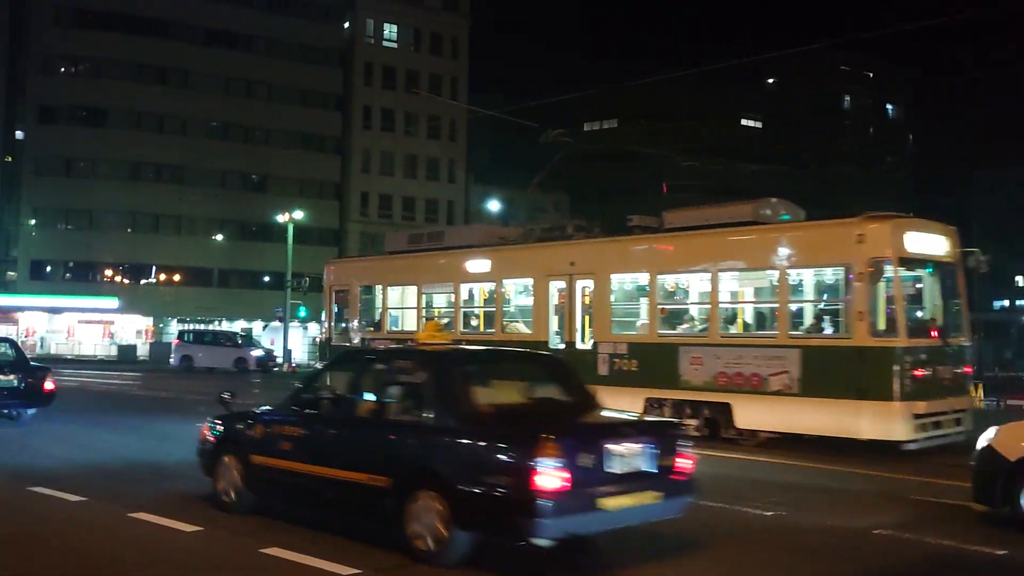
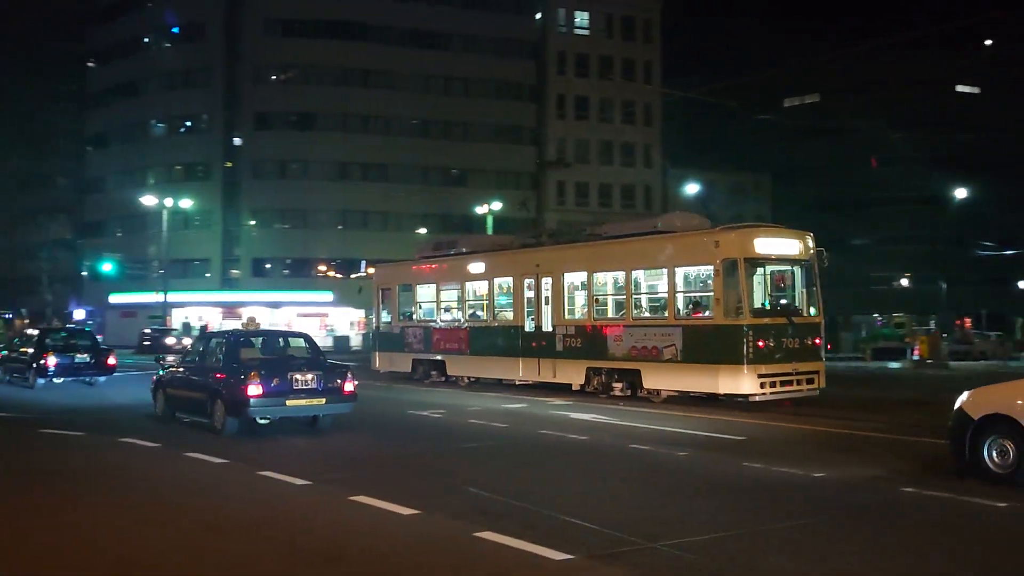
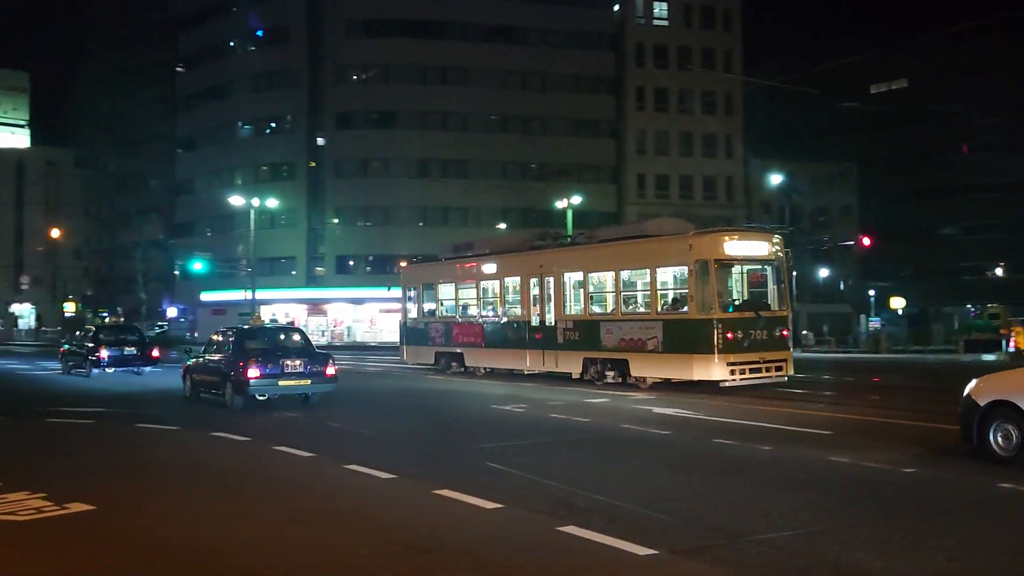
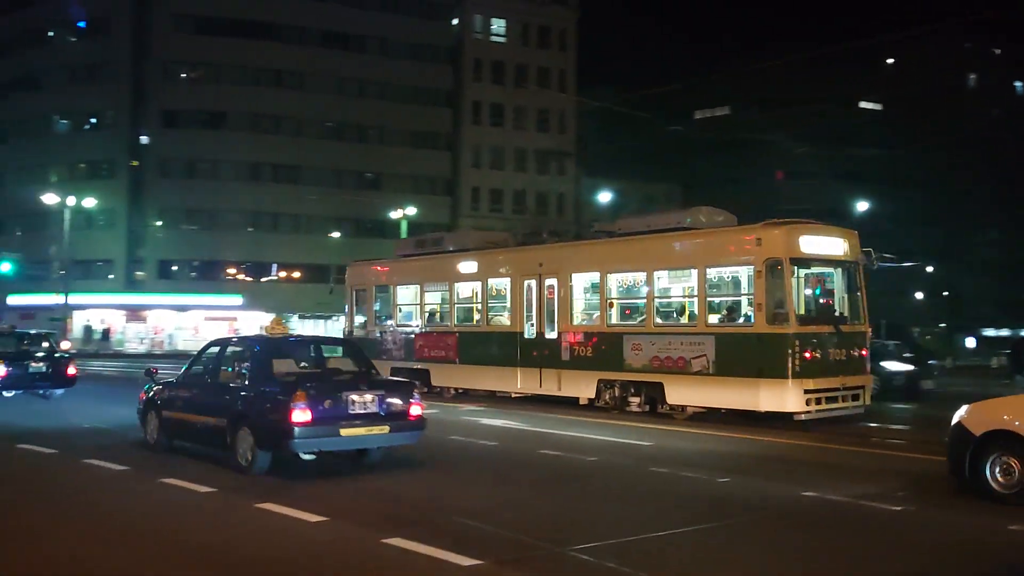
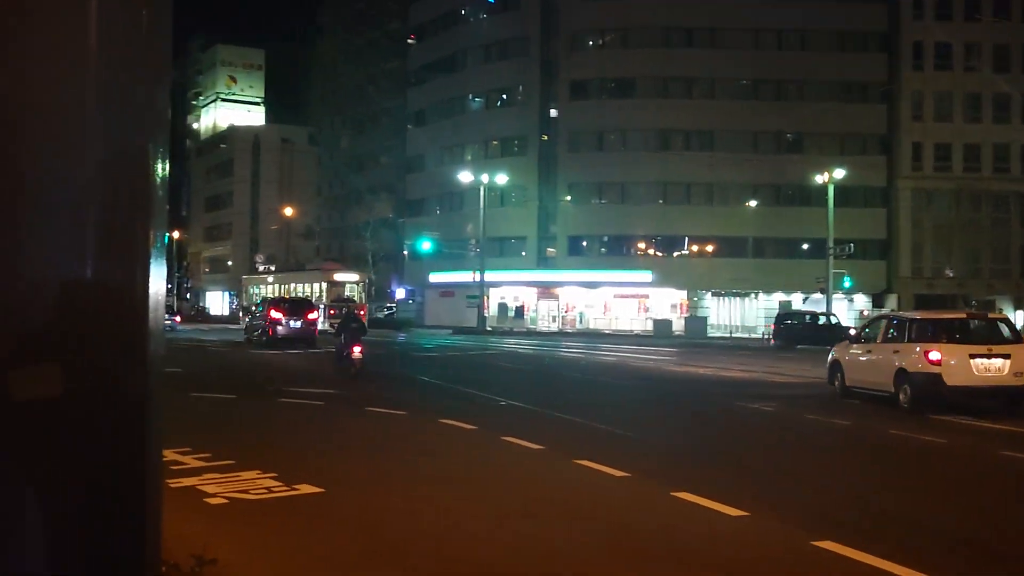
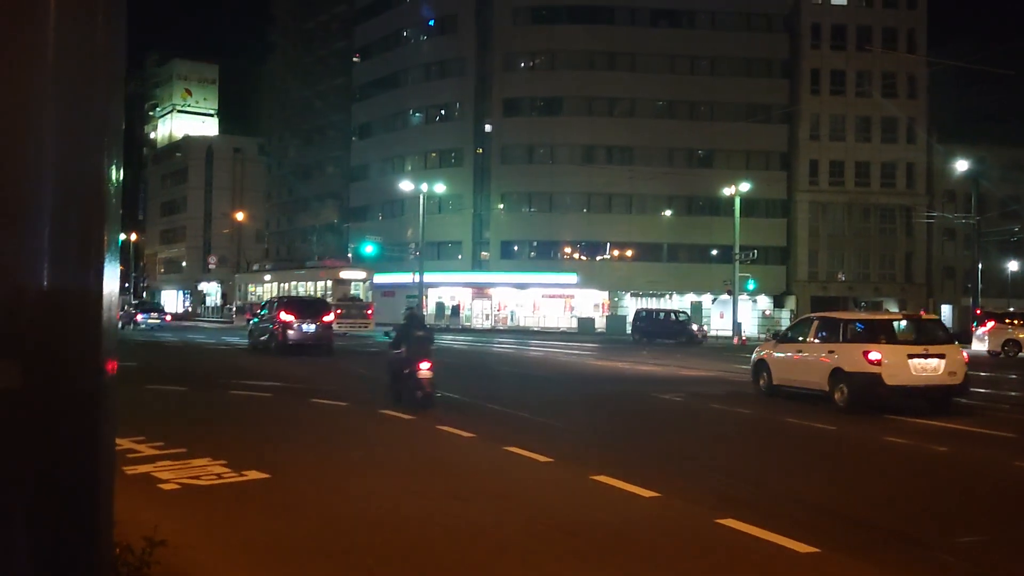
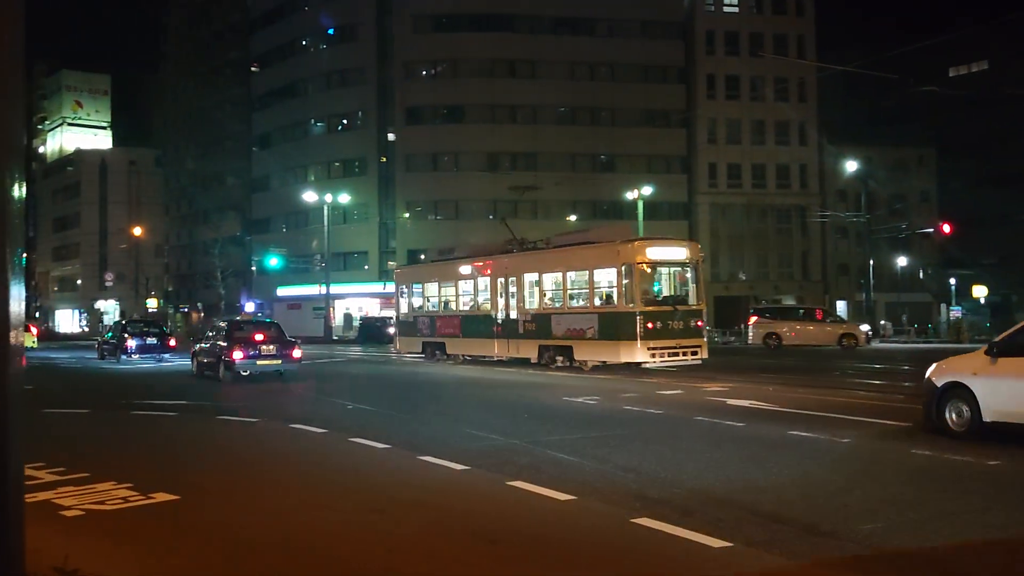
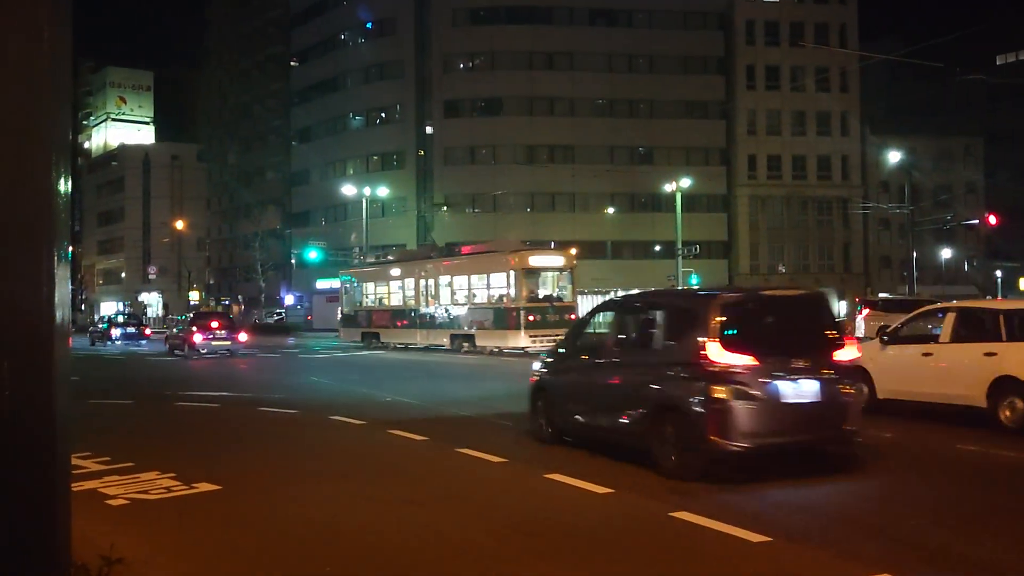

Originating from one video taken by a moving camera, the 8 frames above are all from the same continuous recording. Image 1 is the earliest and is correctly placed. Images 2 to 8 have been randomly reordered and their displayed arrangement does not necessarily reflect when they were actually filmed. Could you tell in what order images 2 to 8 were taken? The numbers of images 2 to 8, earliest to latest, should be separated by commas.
4, 2, 3, 7, 8, 6, 5
